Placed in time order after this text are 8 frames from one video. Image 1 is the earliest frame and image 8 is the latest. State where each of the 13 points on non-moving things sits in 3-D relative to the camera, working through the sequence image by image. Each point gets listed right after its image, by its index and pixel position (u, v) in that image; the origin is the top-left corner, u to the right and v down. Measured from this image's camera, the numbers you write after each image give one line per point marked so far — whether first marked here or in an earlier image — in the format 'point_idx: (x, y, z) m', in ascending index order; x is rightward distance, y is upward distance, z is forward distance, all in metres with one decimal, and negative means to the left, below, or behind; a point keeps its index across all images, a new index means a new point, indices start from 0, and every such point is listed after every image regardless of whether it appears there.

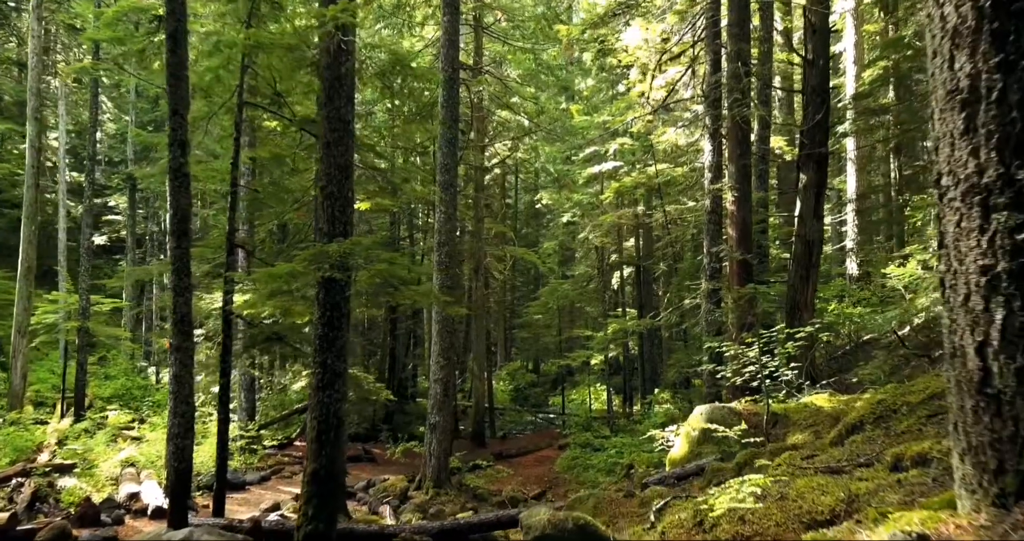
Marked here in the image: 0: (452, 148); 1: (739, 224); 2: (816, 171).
0: (-1.1, +2.3, +13.6) m
1: (+3.6, +0.7, +11.4) m
2: (+4.5, +1.5, +10.9) m
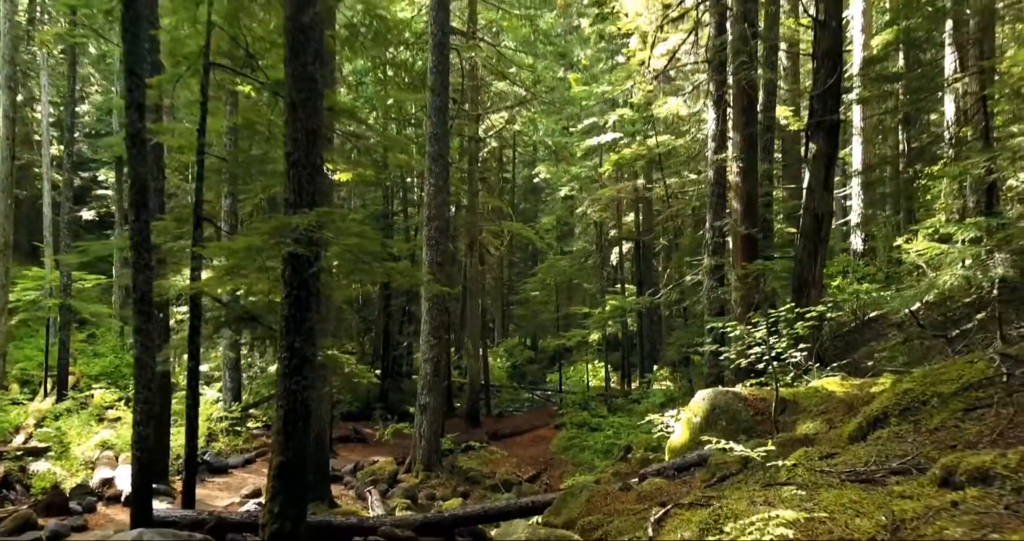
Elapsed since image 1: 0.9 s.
0: (-1.2, +2.7, +13.0) m
1: (+3.4, +1.1, +10.8) m
2: (+4.4, +1.8, +10.3) m
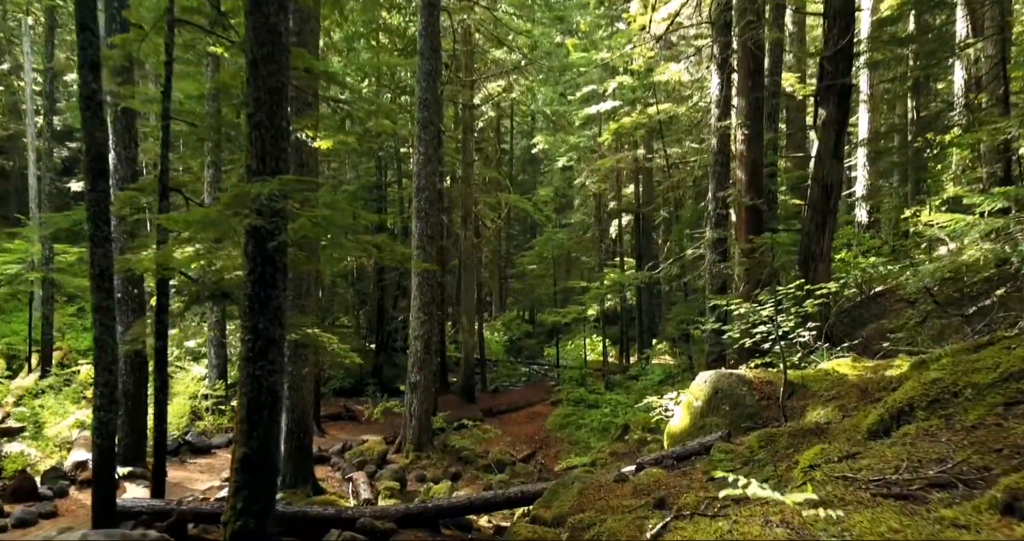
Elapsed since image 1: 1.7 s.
0: (-1.4, +3.2, +12.4) m
1: (+3.3, +1.5, +10.3) m
2: (+4.3, +2.2, +9.7) m
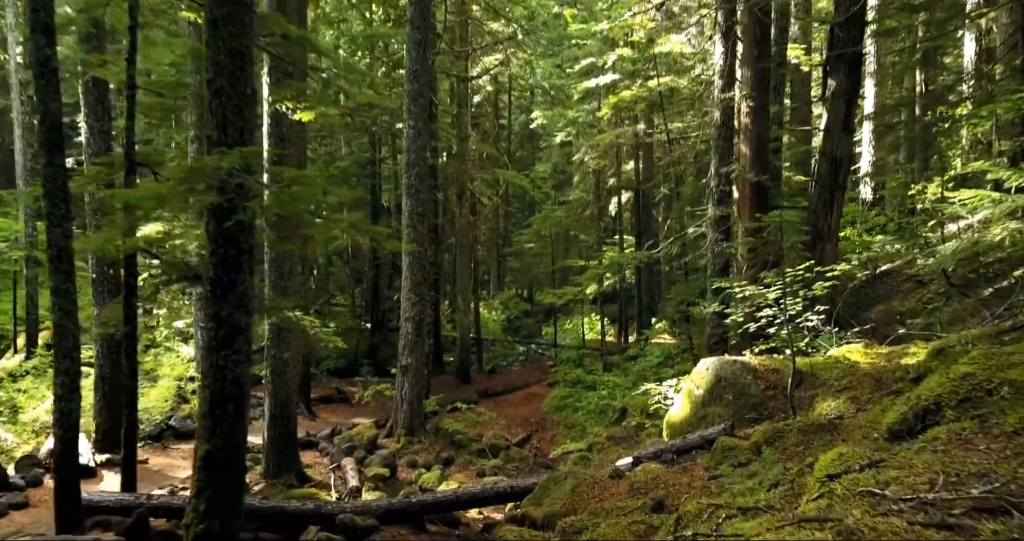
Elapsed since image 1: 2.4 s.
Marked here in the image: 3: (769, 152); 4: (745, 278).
0: (-1.4, +3.5, +11.8) m
1: (+3.2, +1.7, +9.8) m
2: (+4.2, +2.4, +9.2) m
3: (+3.4, +1.6, +9.8) m
4: (+2.9, -0.1, +9.2) m
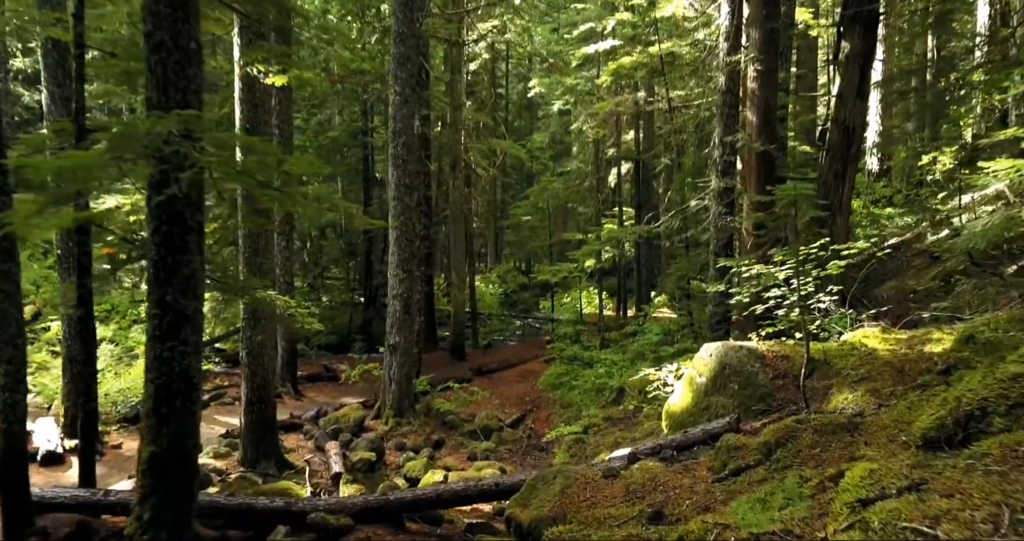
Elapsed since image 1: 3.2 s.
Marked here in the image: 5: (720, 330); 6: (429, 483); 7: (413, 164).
0: (-1.6, +3.9, +11.1) m
1: (+3.1, +2.0, +9.2) m
2: (+4.1, +2.7, +8.5) m
3: (+3.3, +1.9, +9.2) m
4: (+2.8, +0.2, +8.7) m
5: (+2.7, -0.8, +9.4) m
6: (-0.9, -2.2, +7.7) m
7: (-1.5, +1.6, +11.2) m
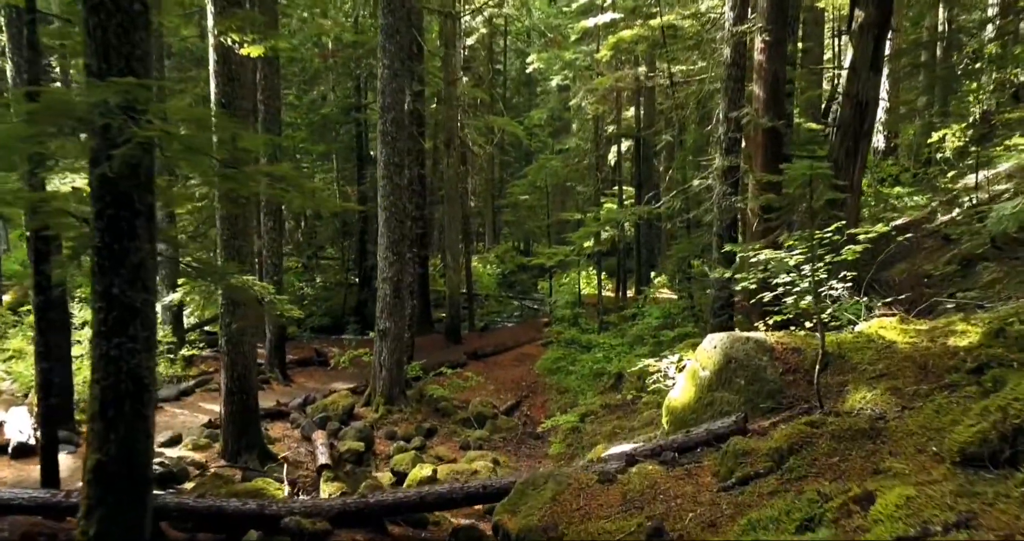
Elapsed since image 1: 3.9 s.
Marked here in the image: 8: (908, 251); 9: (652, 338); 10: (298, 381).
0: (-1.6, +4.2, +10.6) m
1: (+3.1, +2.2, +8.7) m
2: (+4.0, +2.9, +8.0) m
3: (+3.3, +2.1, +8.7) m
4: (+2.8, +0.4, +8.2) m
5: (+2.6, -0.6, +9.0) m
6: (-1.0, -2.1, +7.3) m
7: (-1.6, +1.9, +10.7) m
8: (+5.4, +0.3, +9.9) m
9: (+2.4, -1.2, +12.7) m
10: (-3.7, -1.9, +12.6) m
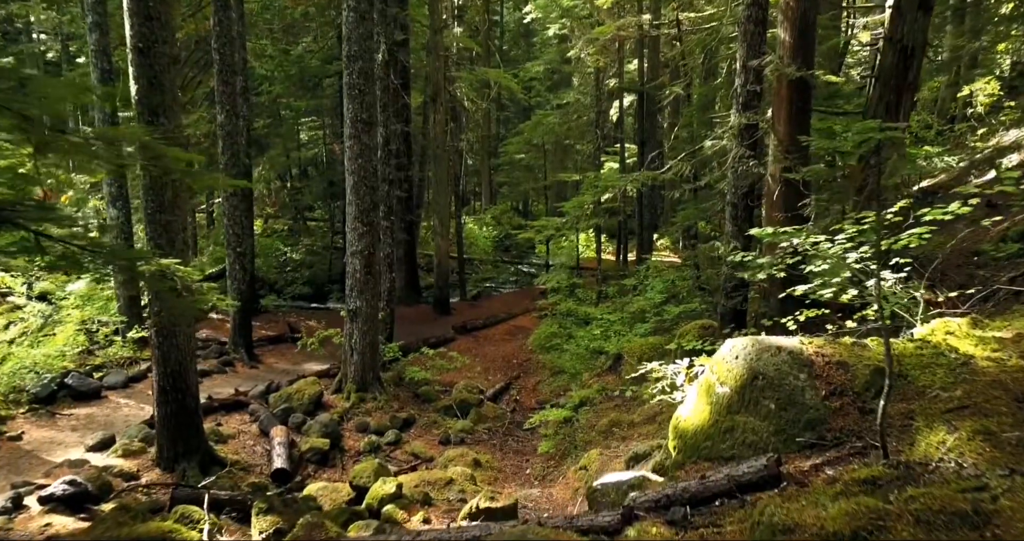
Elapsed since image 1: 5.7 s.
0: (-1.8, +4.5, +9.1) m
1: (+2.9, +2.5, +7.3) m
2: (+3.8, +3.1, +6.6) m
3: (+3.1, +2.3, +7.4) m
4: (+2.6, +0.6, +7.0) m
5: (+2.4, -0.3, +7.8) m
6: (-1.2, -1.9, +6.3) m
7: (-1.8, +2.2, +9.4) m
8: (+5.2, +0.6, +8.6) m
9: (+2.3, -0.7, +11.5) m
10: (-3.9, -1.4, +11.5) m
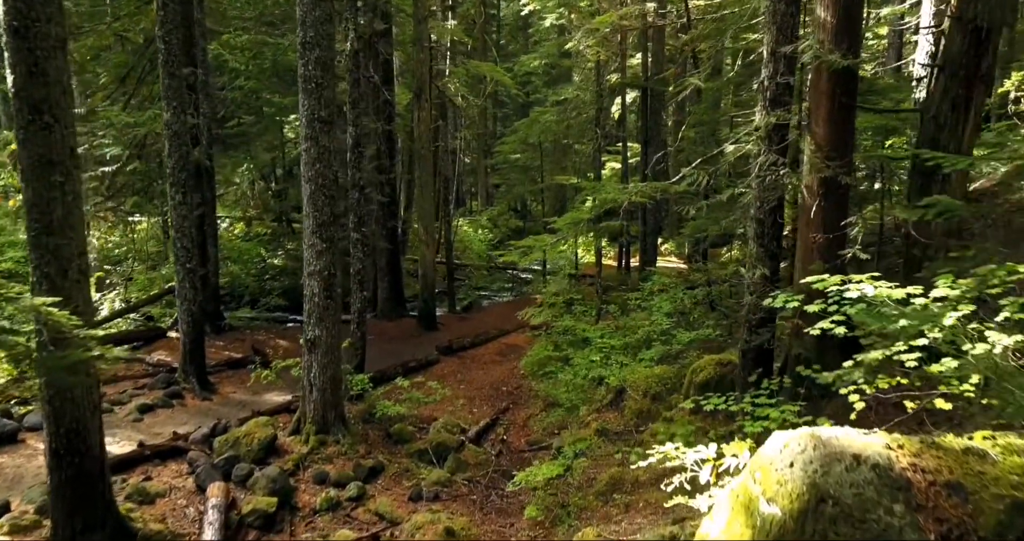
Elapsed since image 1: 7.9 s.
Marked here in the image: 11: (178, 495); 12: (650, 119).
0: (-2.0, +4.2, +7.7) m
1: (+2.7, +2.2, +6.0) m
2: (+3.7, +2.8, +5.2) m
3: (+2.9, +2.0, +6.0) m
4: (+2.4, +0.3, +5.6) m
5: (+2.2, -0.6, +6.4) m
6: (-1.3, -2.2, +4.9) m
7: (-2.0, +2.0, +8.0) m
8: (+5.0, +0.3, +7.3) m
9: (+2.1, -1.0, +10.2) m
10: (-4.0, -1.7, +10.2) m
11: (-3.3, -2.2, +7.2) m
12: (+3.1, +3.4, +16.6) m
